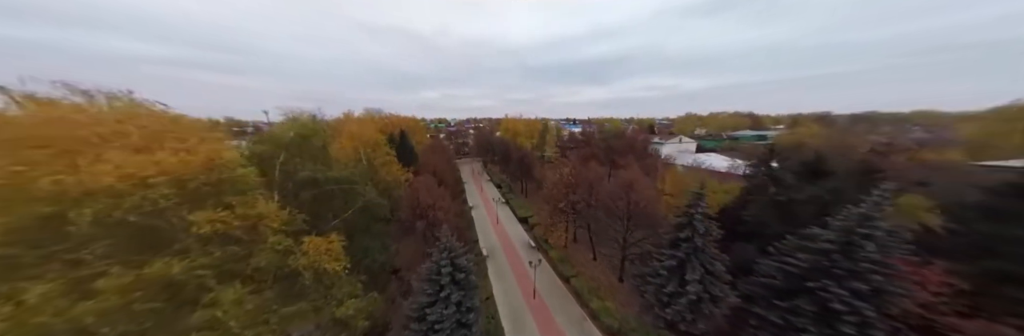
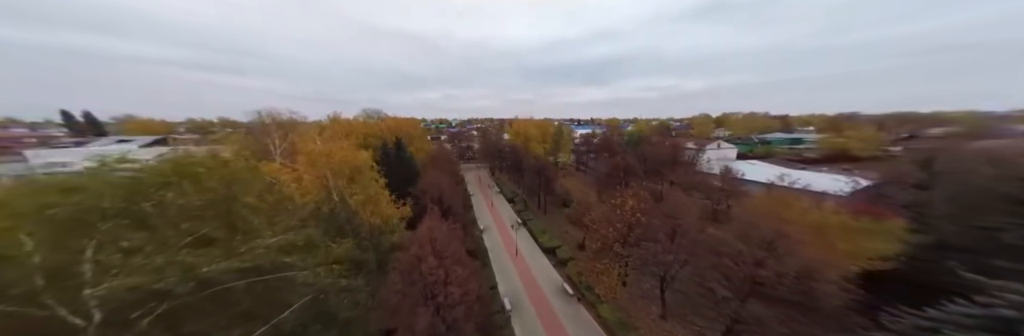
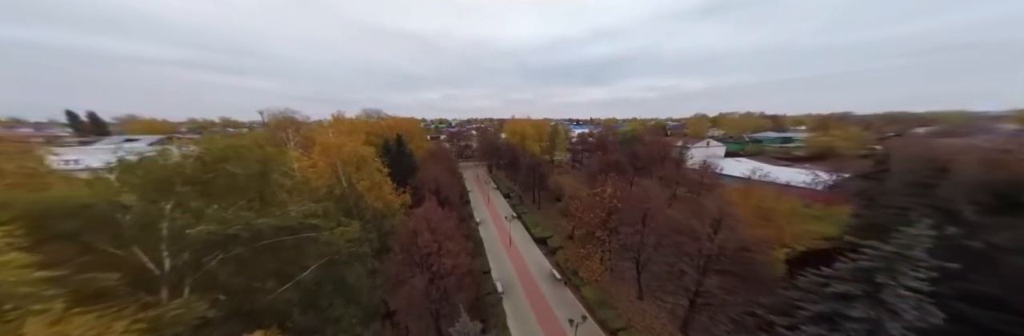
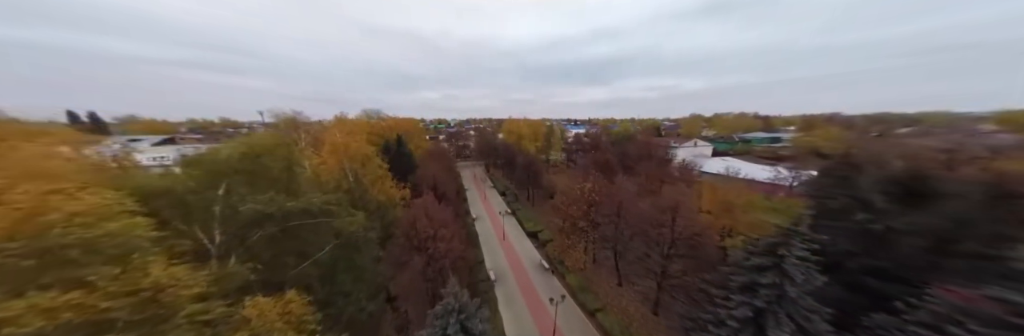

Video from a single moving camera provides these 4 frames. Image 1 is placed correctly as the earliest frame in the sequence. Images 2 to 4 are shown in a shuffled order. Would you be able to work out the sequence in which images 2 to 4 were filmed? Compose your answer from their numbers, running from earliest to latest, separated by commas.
4, 3, 2
